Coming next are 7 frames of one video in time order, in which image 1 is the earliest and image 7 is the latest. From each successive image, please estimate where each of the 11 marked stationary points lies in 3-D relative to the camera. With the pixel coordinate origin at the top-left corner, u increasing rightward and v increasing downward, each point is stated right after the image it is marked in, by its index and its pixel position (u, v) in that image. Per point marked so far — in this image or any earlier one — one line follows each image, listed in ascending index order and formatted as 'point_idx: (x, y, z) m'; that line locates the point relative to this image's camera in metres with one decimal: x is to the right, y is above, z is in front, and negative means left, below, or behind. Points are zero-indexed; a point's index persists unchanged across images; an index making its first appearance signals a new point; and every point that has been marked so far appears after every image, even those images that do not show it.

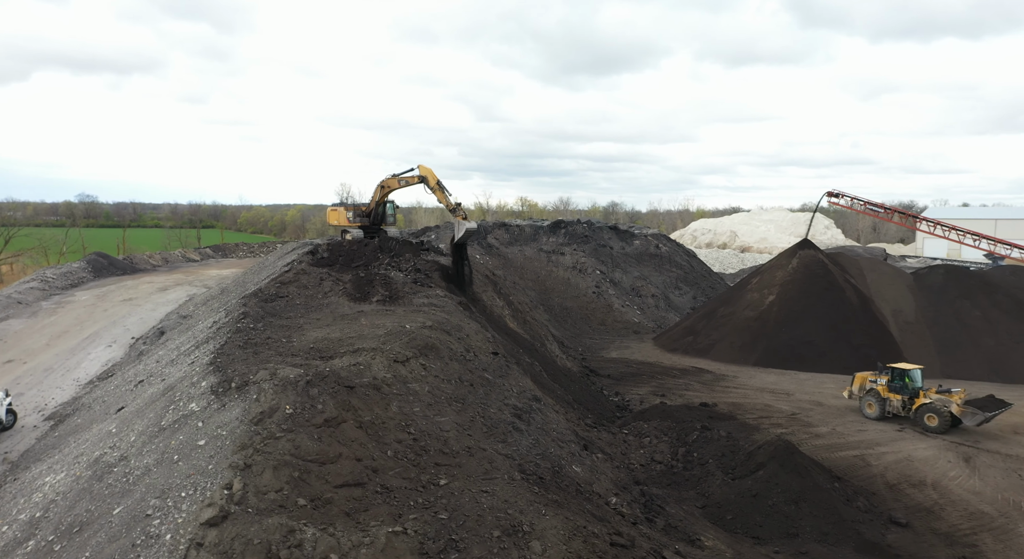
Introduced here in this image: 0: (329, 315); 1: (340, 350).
0: (-3.0, -0.6, +10.2) m
1: (-2.0, -0.8, +7.5) m
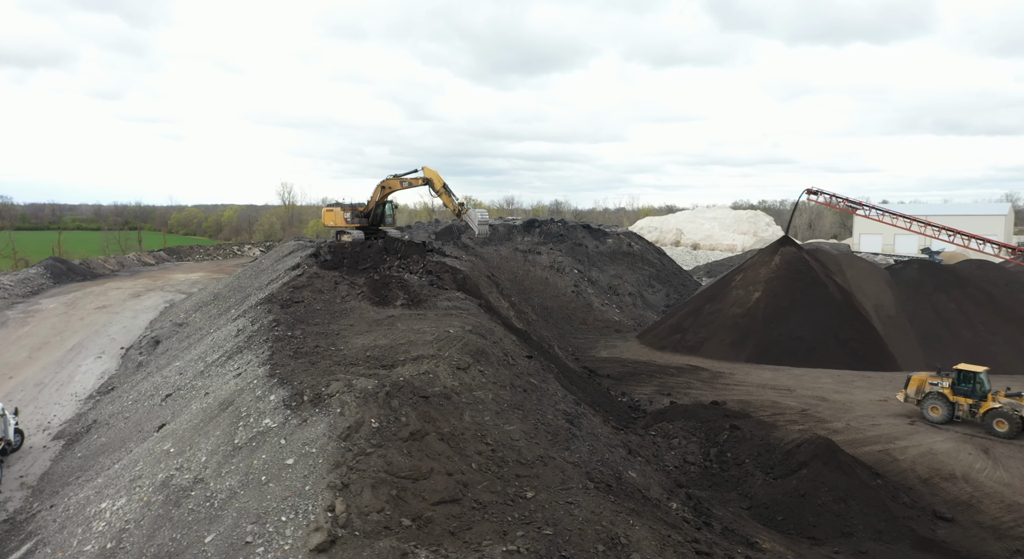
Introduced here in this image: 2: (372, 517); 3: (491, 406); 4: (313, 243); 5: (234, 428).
0: (-2.3, -0.6, +9.8) m
1: (-1.3, -0.9, +7.1) m
2: (-1.1, -1.8, +4.6) m
3: (-0.2, -1.4, +7.0) m
4: (-6.2, +1.1, +19.1) m
5: (-2.5, -1.3, +5.6) m
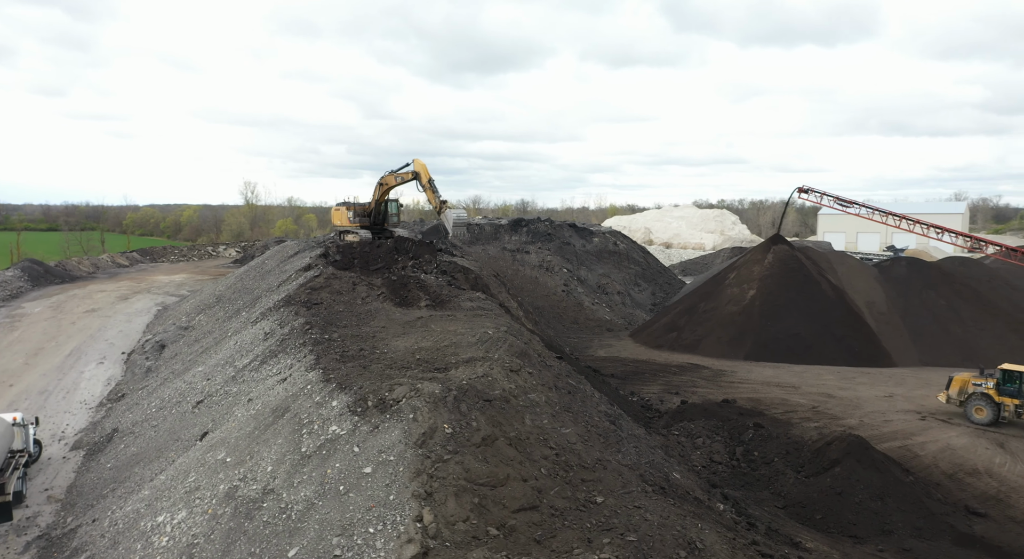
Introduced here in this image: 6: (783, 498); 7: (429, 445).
0: (-1.8, -0.7, +9.5) m
1: (-0.7, -0.9, +6.9) m
2: (-0.4, -1.8, +4.5) m
3: (+0.4, -1.4, +6.8) m
4: (-5.9, +1.1, +18.8) m
5: (-1.8, -1.4, +5.4) m
6: (+4.2, -3.4, +9.7) m
7: (-0.7, -1.3, +5.0) m
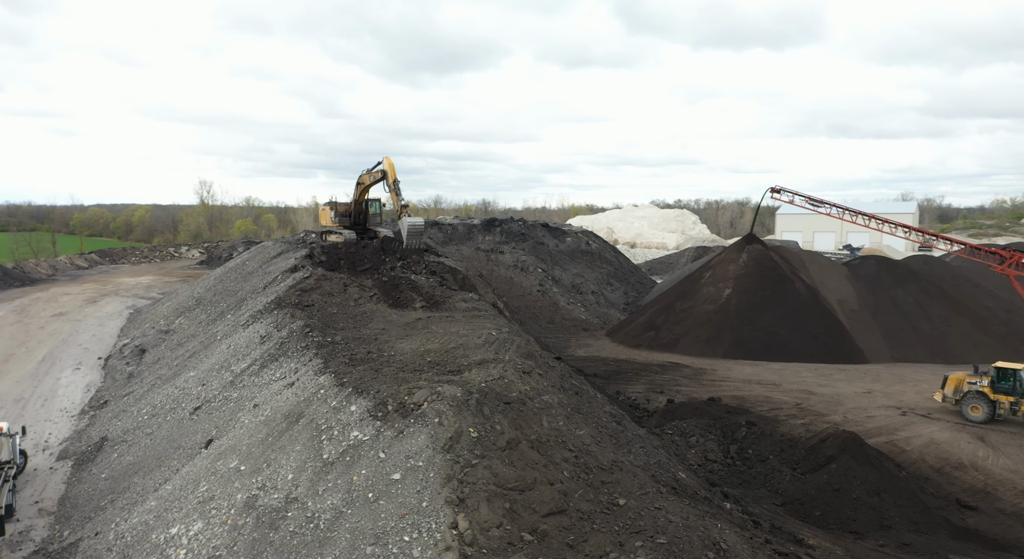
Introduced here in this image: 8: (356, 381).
0: (-1.8, -0.7, +9.4) m
1: (-0.5, -0.9, +6.8) m
2: (-0.1, -1.8, +4.4) m
3: (+0.5, -1.4, +6.8) m
4: (-6.3, +1.1, +18.4) m
5: (-1.6, -1.4, +5.3) m
6: (+4.2, -3.4, +9.8) m
7: (-0.4, -1.3, +4.9) m
8: (-1.5, -1.0, +6.0) m
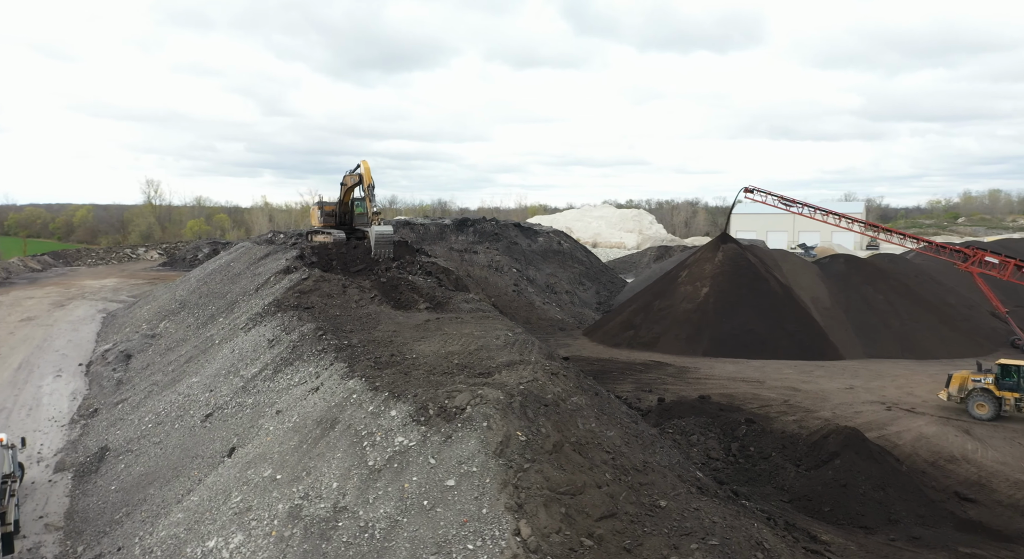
0: (-1.6, -0.7, +9.2) m
1: (-0.2, -0.9, +6.7) m
2: (+0.3, -1.8, +4.3) m
3: (+0.8, -1.4, +6.7) m
4: (-6.6, +1.0, +18.0) m
5: (-1.2, -1.4, +5.1) m
6: (+4.4, -3.4, +10.0) m
7: (0.0, -1.3, +4.8) m
8: (-1.2, -1.0, +5.9) m
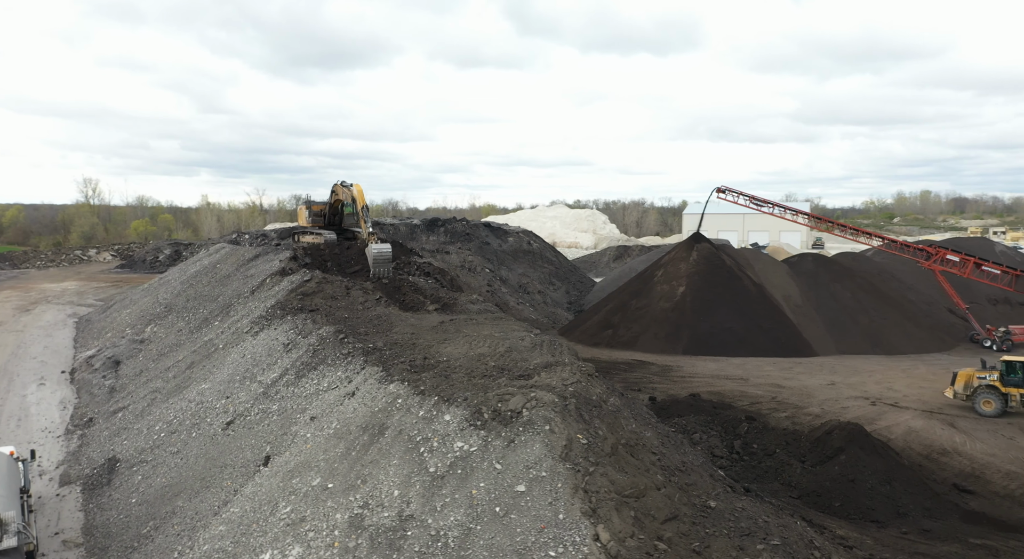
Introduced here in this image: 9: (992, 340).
0: (-1.4, -0.7, +9.1) m
1: (+0.2, -0.9, +6.7) m
2: (+0.8, -1.8, +4.3) m
3: (+1.2, -1.4, +6.7) m
4: (-6.8, +1.0, +17.6) m
5: (-0.8, -1.4, +5.0) m
6: (+4.6, -3.4, +10.1) m
7: (+0.5, -1.4, +4.8) m
8: (-0.7, -1.0, +5.8) m
9: (+14.2, -1.8, +18.7) m
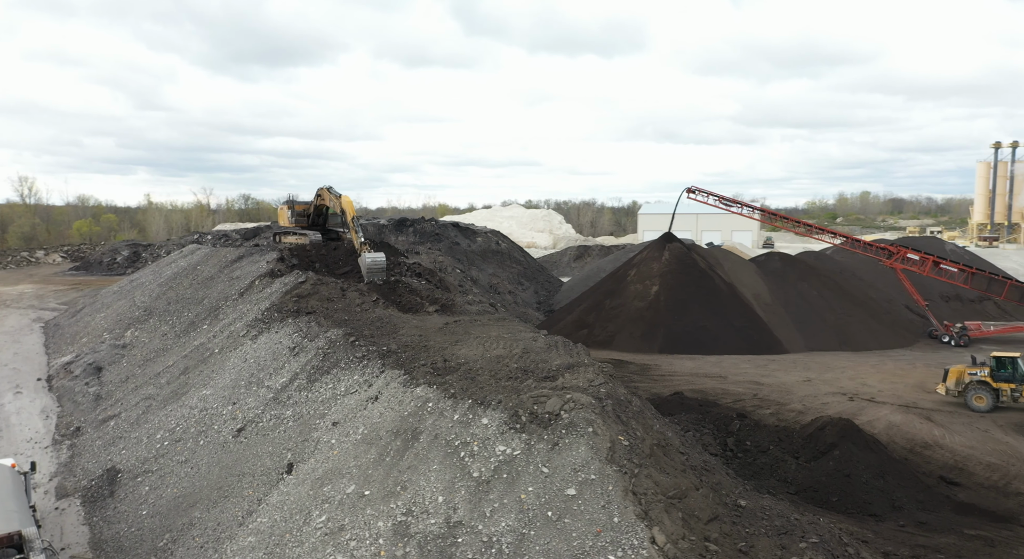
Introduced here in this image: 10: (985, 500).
0: (-1.3, -0.7, +9.0) m
1: (+0.4, -1.0, +6.7) m
2: (+1.2, -1.8, +4.3) m
3: (+1.5, -1.5, +6.8) m
4: (-7.2, +0.9, +17.2) m
5: (-0.4, -1.4, +4.9) m
6: (+4.7, -3.4, +10.4) m
7: (+0.8, -1.4, +4.8) m
8: (-0.4, -1.0, +5.7) m
9: (+13.8, -1.7, +19.5) m
10: (+7.5, -3.5, +9.9) m
